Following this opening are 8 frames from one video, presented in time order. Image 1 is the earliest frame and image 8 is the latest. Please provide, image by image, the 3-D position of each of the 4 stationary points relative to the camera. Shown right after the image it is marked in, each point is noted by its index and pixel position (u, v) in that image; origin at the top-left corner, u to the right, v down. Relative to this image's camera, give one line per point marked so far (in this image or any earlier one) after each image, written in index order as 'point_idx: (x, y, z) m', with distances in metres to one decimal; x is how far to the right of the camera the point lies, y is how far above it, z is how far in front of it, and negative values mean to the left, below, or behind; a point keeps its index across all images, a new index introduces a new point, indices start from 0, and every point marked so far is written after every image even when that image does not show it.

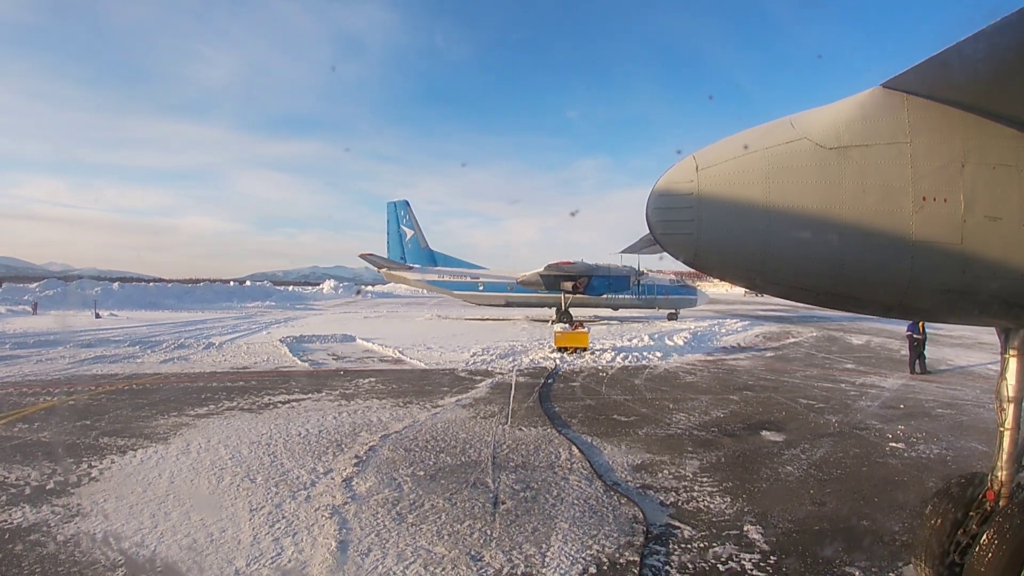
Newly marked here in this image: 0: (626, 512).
0: (+0.9, -1.9, +4.6) m
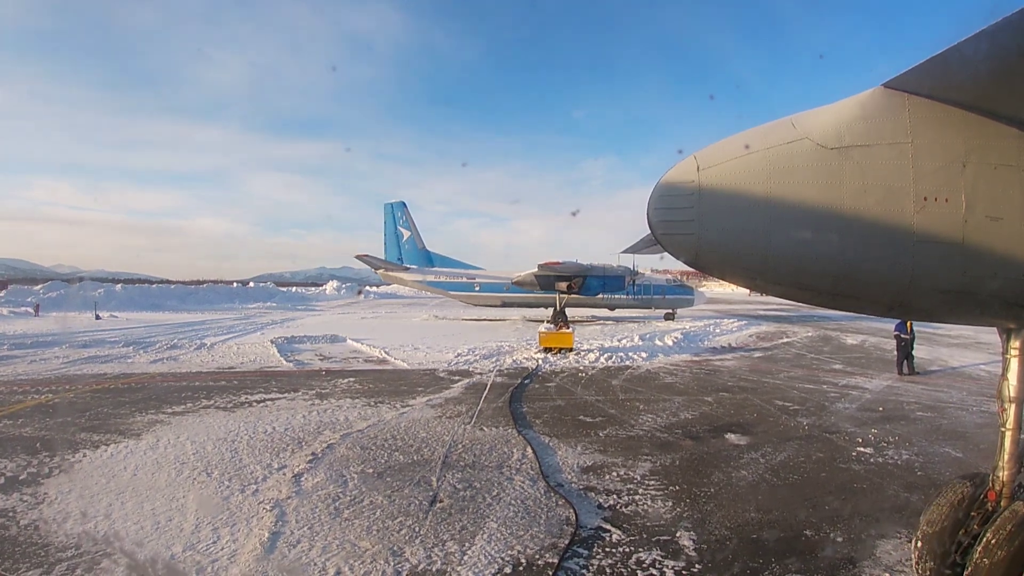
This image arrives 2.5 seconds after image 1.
0: (+0.4, -1.9, +4.6) m
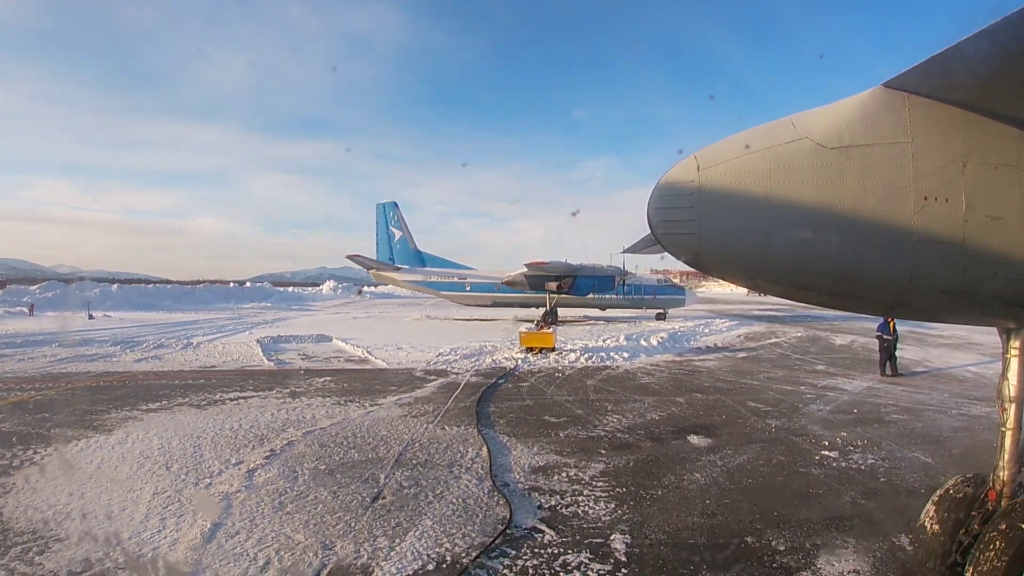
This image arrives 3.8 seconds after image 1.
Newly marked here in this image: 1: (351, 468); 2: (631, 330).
0: (-0.1, -1.9, +4.6) m
1: (-1.7, -1.8, +5.5) m
2: (+2.4, -0.9, +10.7) m
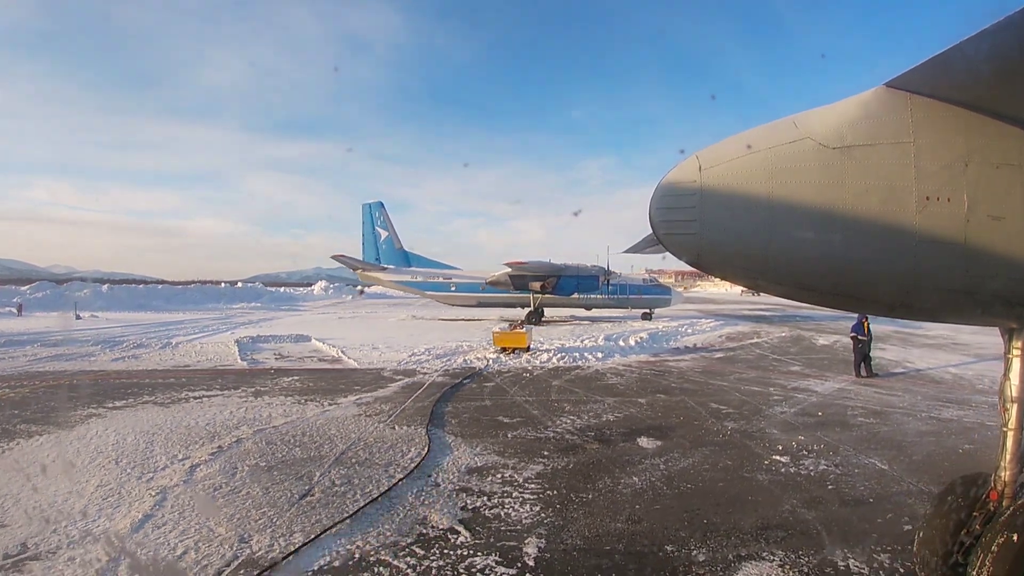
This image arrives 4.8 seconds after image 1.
0: (-0.8, -1.9, +4.5) m
1: (-2.3, -1.8, +5.5) m
2: (+2.0, -0.8, +10.6) m
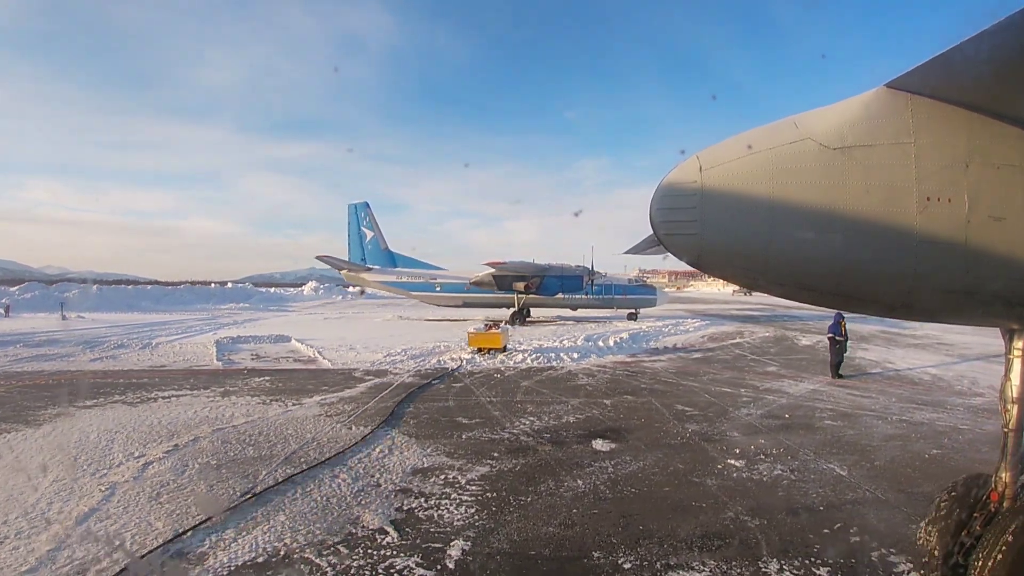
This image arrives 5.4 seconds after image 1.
0: (-1.3, -1.9, +4.5) m
1: (-2.8, -1.8, +5.5) m
2: (+1.7, -0.8, +10.4) m
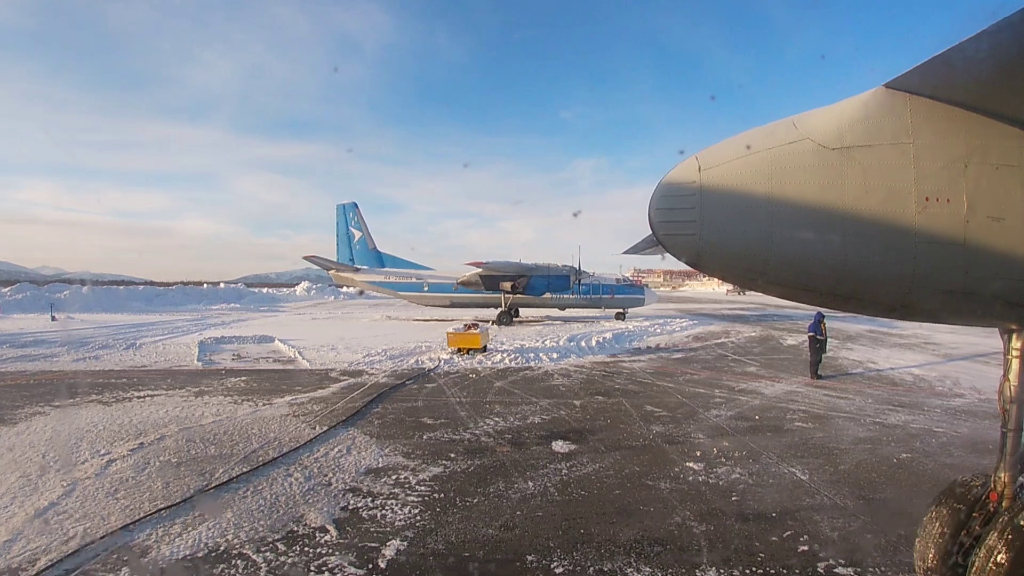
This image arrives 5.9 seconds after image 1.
0: (-1.8, -1.9, +4.4) m
1: (-3.3, -1.8, +5.5) m
2: (+1.4, -0.8, +10.3) m
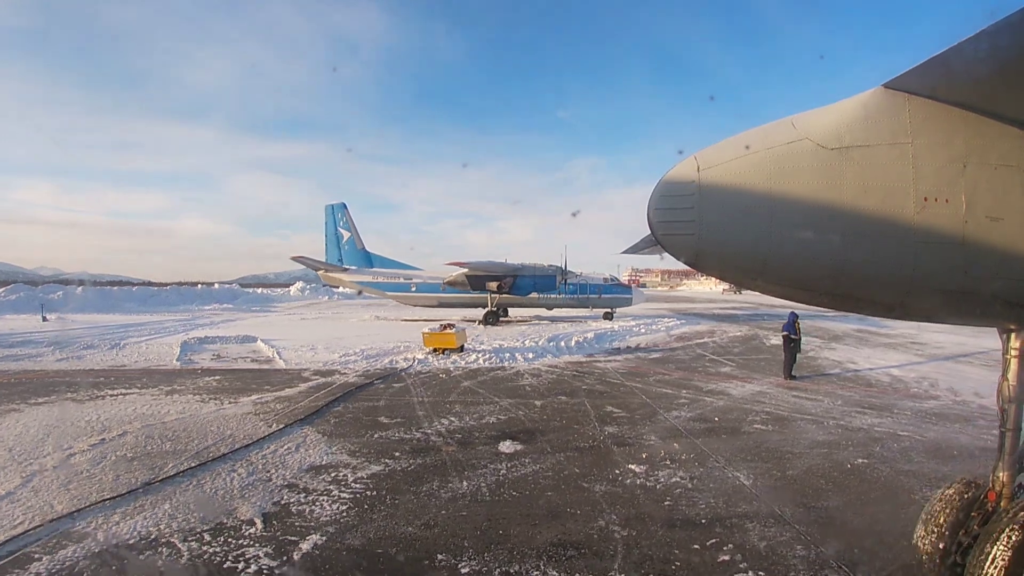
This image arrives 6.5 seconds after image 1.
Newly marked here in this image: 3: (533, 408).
0: (-2.4, -1.8, +4.4) m
1: (-3.8, -1.8, +5.5) m
2: (+1.0, -0.8, +10.1) m
3: (+0.3, -1.4, +6.2) m
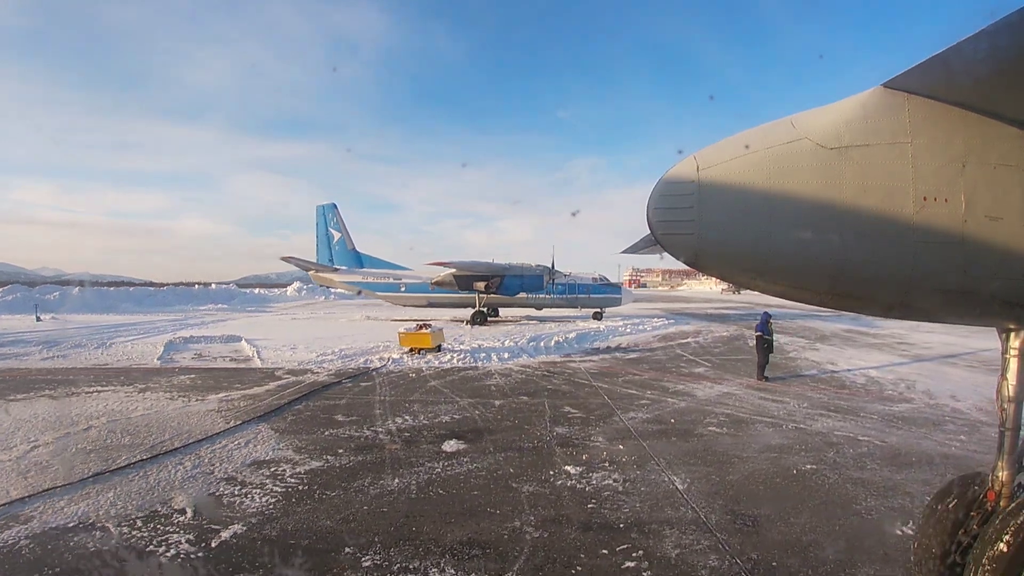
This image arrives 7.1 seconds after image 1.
0: (-2.9, -1.8, +4.4) m
1: (-4.3, -1.8, +5.5) m
2: (+0.7, -0.8, +9.9) m
3: (-0.2, -1.4, +6.1) m
